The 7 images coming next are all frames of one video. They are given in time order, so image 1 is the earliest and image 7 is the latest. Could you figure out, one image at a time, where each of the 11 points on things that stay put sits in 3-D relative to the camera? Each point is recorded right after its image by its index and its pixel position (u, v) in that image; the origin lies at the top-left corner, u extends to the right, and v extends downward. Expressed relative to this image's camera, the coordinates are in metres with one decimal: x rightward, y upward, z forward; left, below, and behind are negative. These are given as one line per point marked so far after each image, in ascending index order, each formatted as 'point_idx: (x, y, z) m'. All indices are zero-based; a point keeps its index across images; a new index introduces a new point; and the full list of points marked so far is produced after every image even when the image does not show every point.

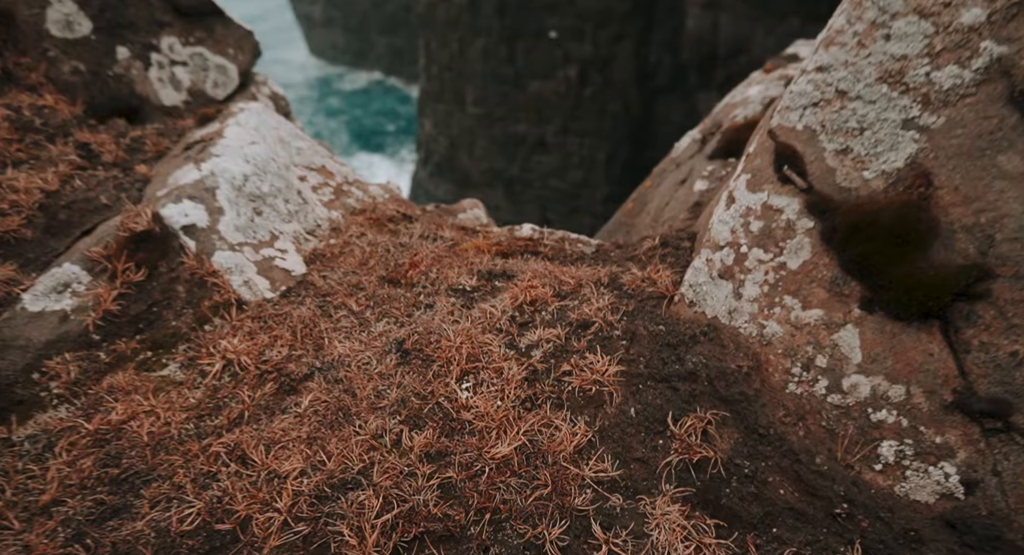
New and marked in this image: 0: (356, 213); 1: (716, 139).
0: (-0.9, +0.4, +3.7) m
1: (+1.2, +0.8, +4.0) m
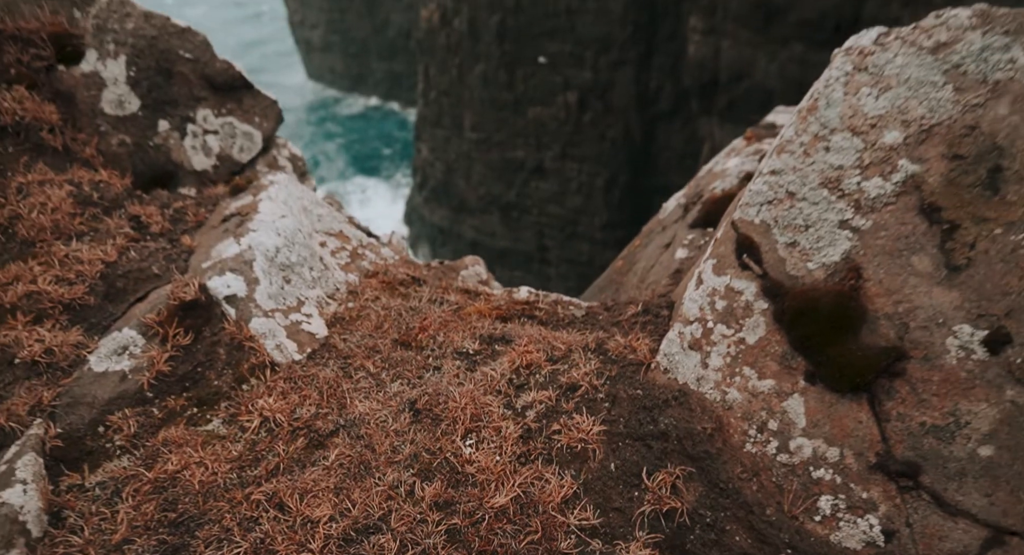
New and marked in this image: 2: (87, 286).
0: (-0.9, 0.0, +4.2) m
1: (+1.2, +0.5, +4.5) m
2: (-2.2, 0.0, +3.4) m
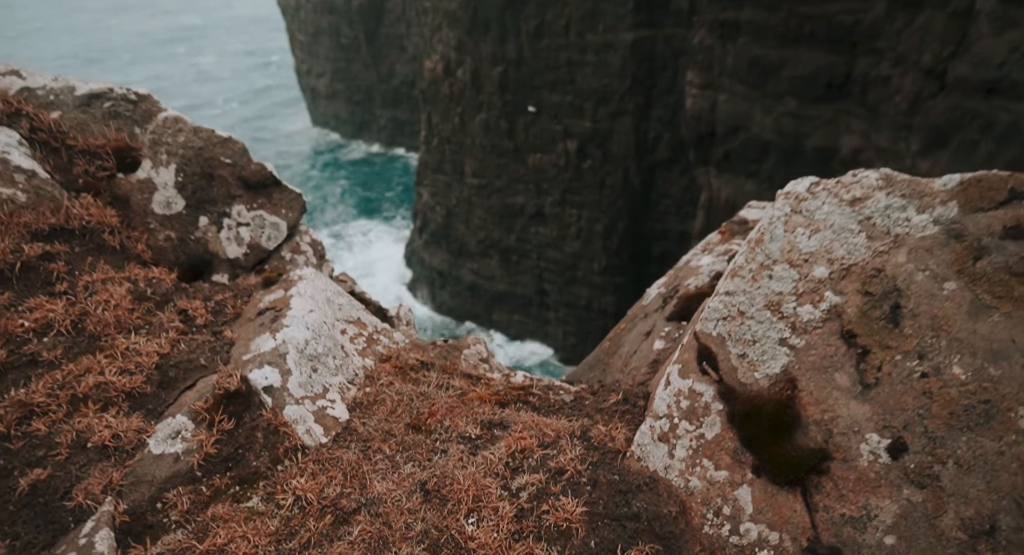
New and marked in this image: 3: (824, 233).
0: (-0.9, -0.6, +4.7) m
1: (+1.2, -0.2, +5.0) m
2: (-2.2, -0.6, +3.9) m
3: (+1.5, +0.2, +3.2) m
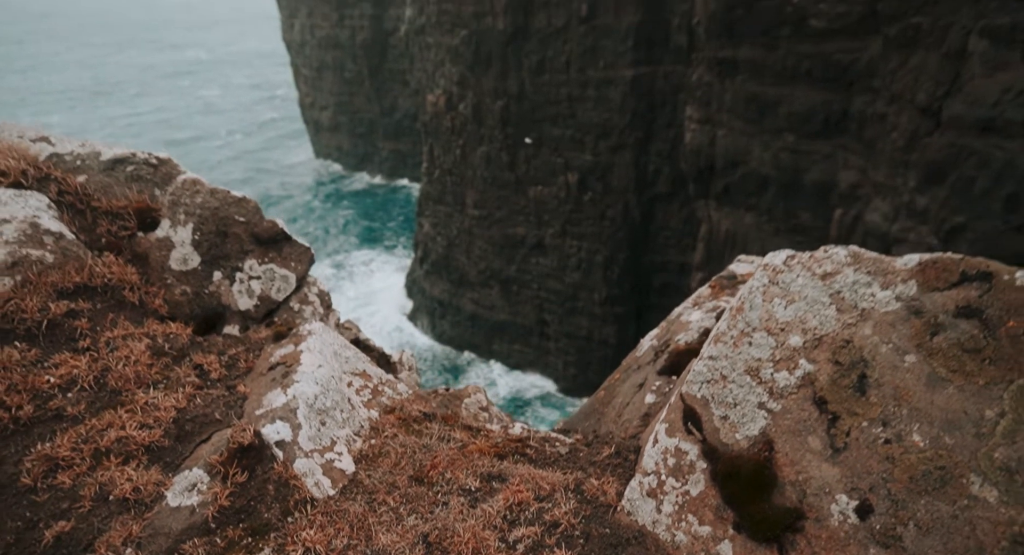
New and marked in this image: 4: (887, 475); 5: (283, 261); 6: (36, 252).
0: (-0.9, -1.0, +4.9) m
1: (+1.2, -0.6, +5.3) m
2: (-2.2, -1.0, +4.2) m
3: (+1.5, -0.1, +3.5) m
4: (+1.7, -0.9, +3.0) m
5: (-2.0, +0.2, +5.9) m
6: (-3.4, +0.2, +4.7) m
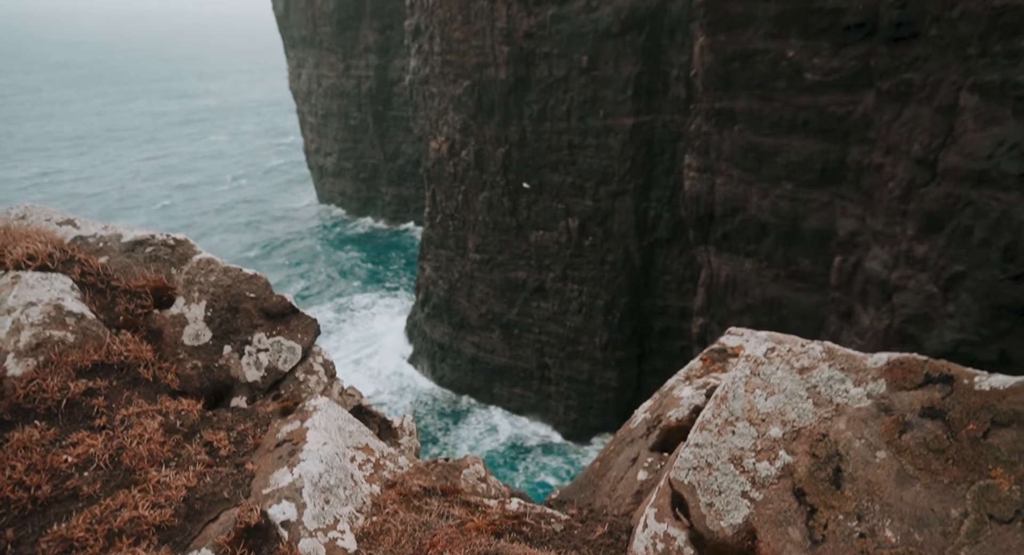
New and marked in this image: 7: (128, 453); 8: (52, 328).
0: (-0.9, -1.6, +5.1) m
1: (+1.2, -1.3, +5.5) m
2: (-2.2, -1.5, +4.3) m
3: (+1.5, -0.7, +3.7) m
4: (+1.7, -1.4, +3.2) m
5: (-2.0, -0.5, +6.1) m
6: (-3.4, -0.4, +5.0) m
7: (-2.7, -1.2, +4.6) m
8: (-3.4, -0.4, +5.0) m
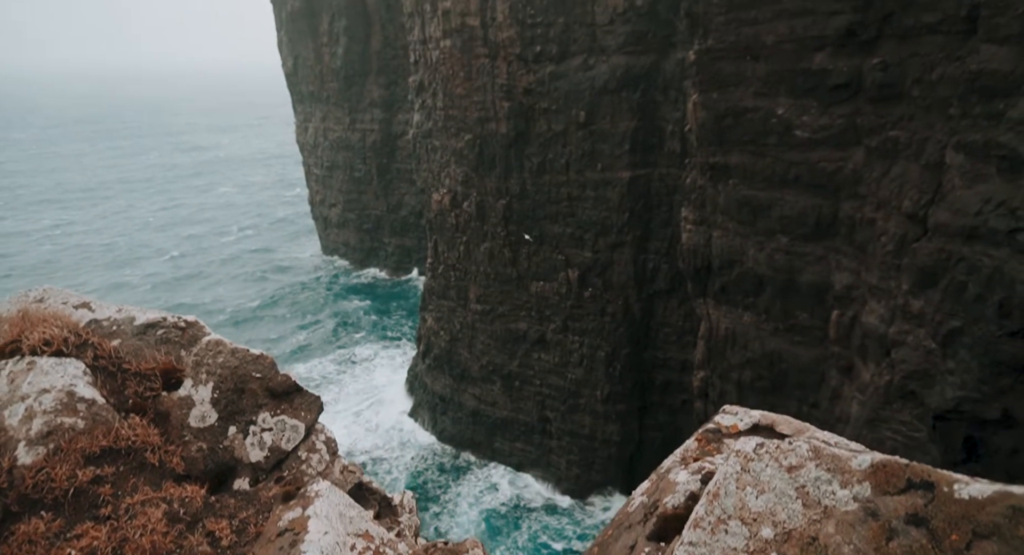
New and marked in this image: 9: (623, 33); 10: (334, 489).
0: (-1.0, -2.3, +5.1) m
1: (+1.2, -2.0, +5.5) m
2: (-2.2, -2.2, +4.4) m
3: (+1.5, -1.3, +3.8) m
4: (+1.7, -2.0, +3.2) m
5: (-2.1, -1.3, +6.2) m
6: (-3.4, -1.1, +5.1) m
7: (-2.7, -1.9, +4.6) m
8: (-3.5, -1.1, +5.1) m
9: (+2.8, +6.3, +16.6) m
10: (-1.5, -1.8, +5.6) m
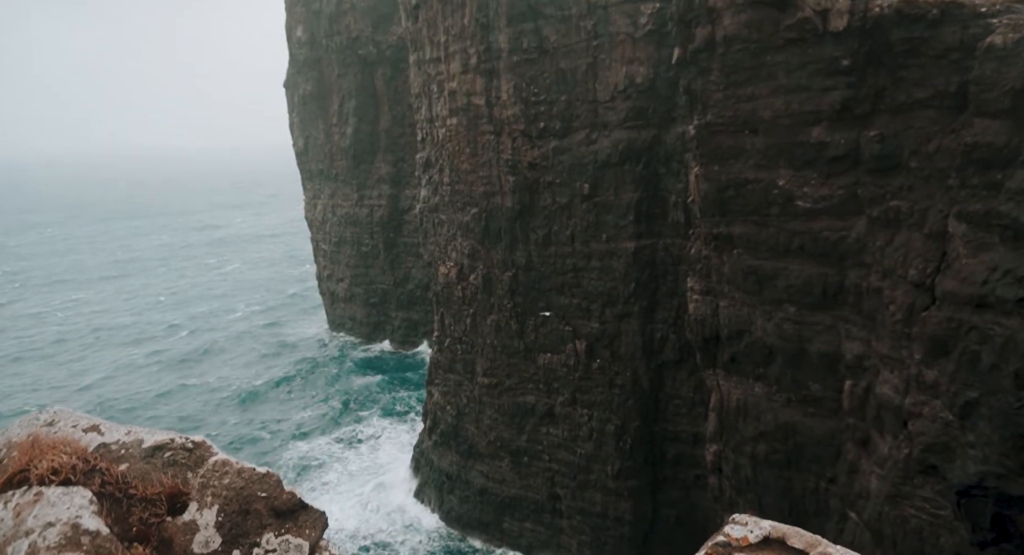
0: (-0.9, -3.3, +4.9) m
1: (+1.2, -3.0, +5.3) m
2: (-2.2, -3.1, +4.2) m
3: (+1.5, -2.1, +3.8) m
4: (+1.7, -2.7, +3.1) m
5: (-2.0, -2.4, +6.2) m
6: (-3.4, -2.1, +5.1) m
7: (-2.6, -2.8, +4.5) m
8: (-3.4, -2.1, +5.1) m
9: (+2.9, +4.2, +17.2) m
10: (-1.5, -2.8, +5.5) m
